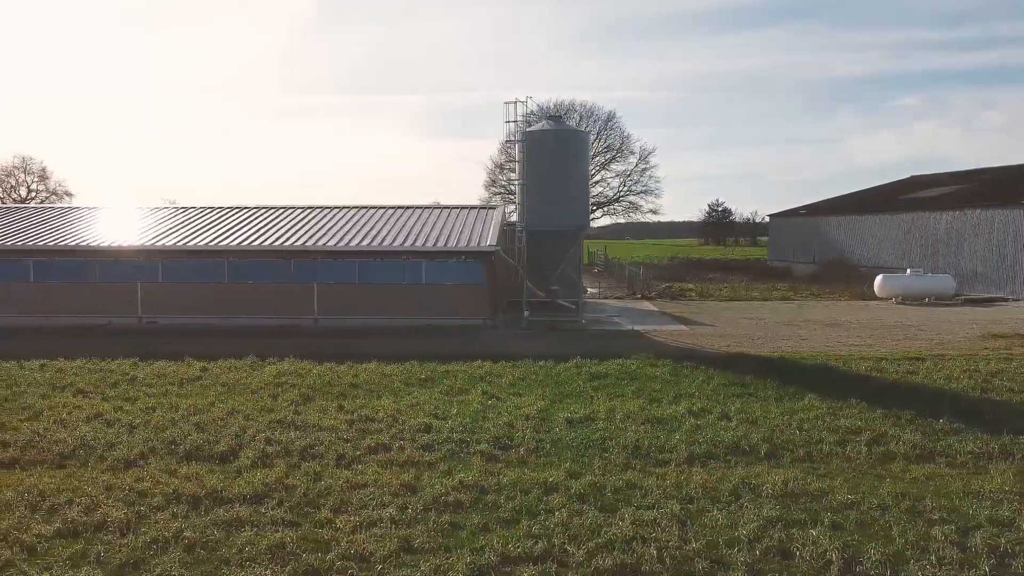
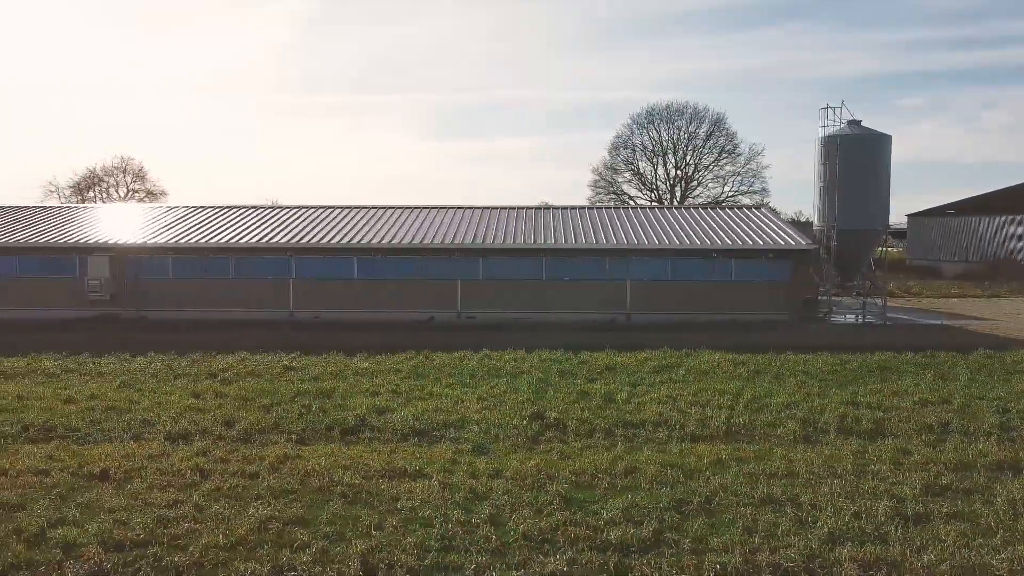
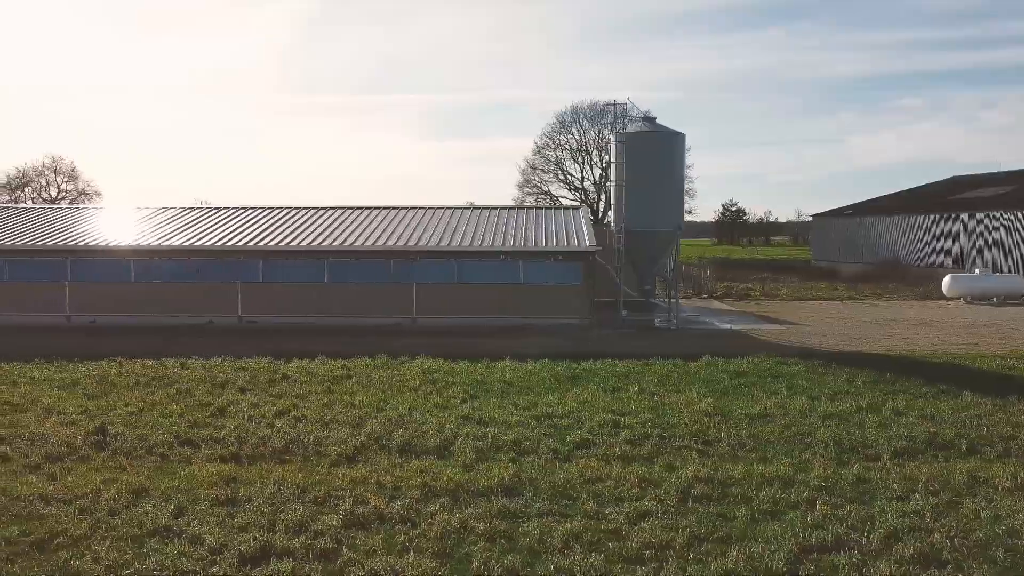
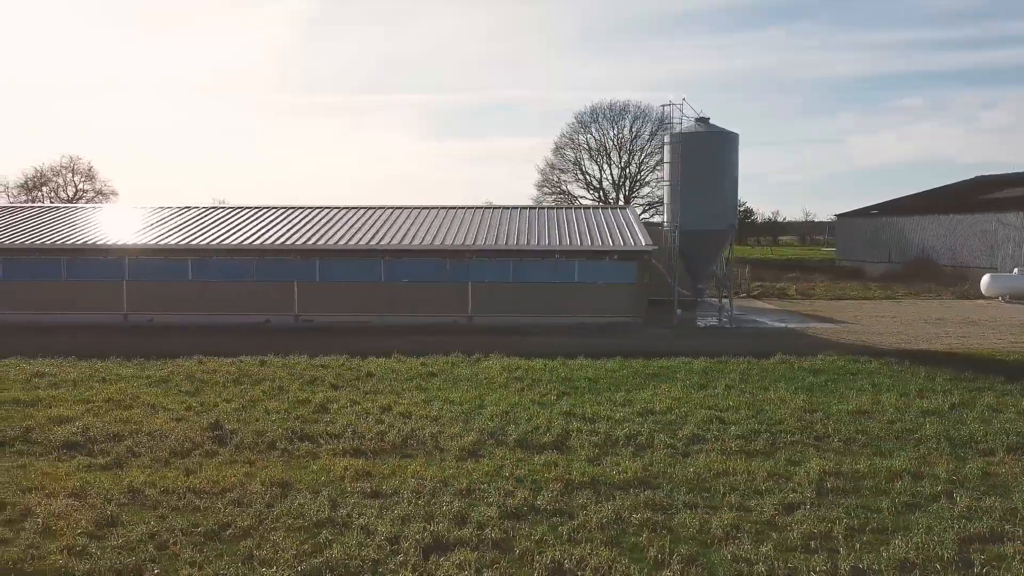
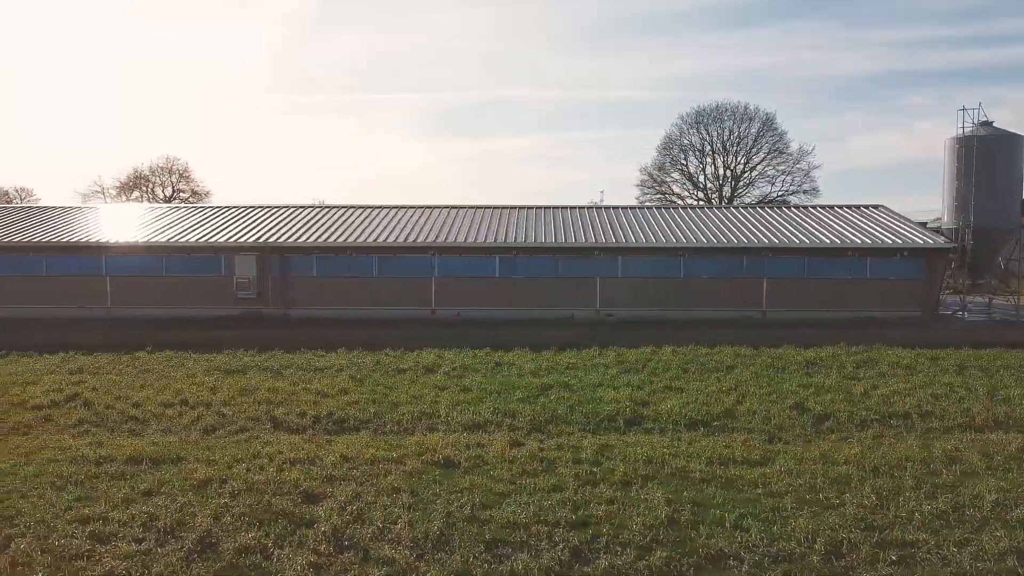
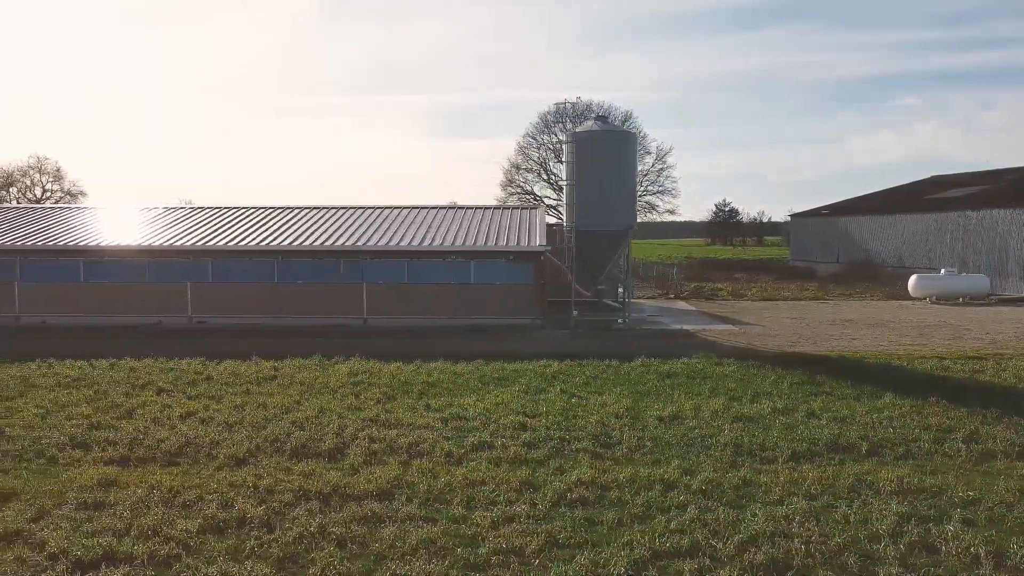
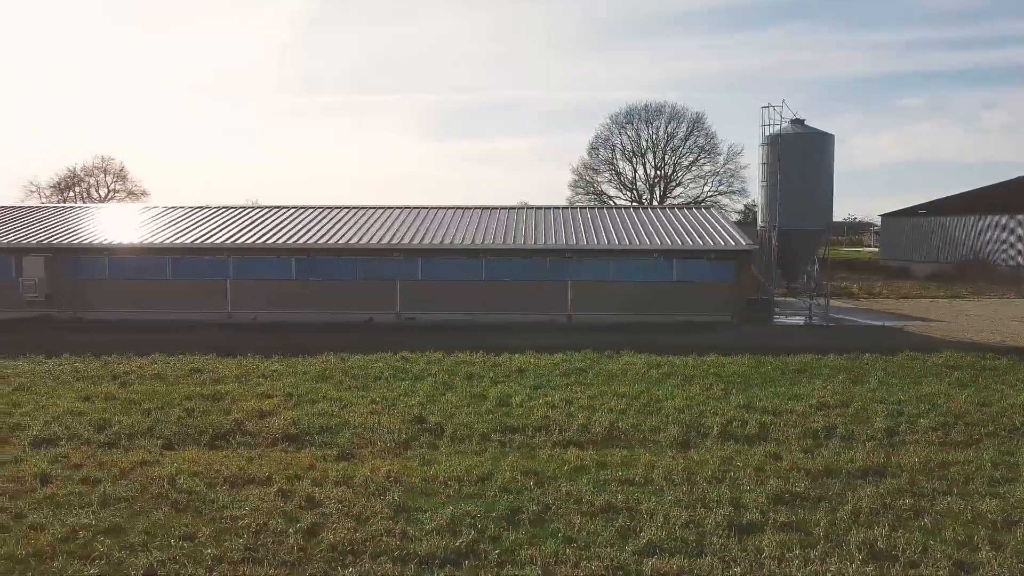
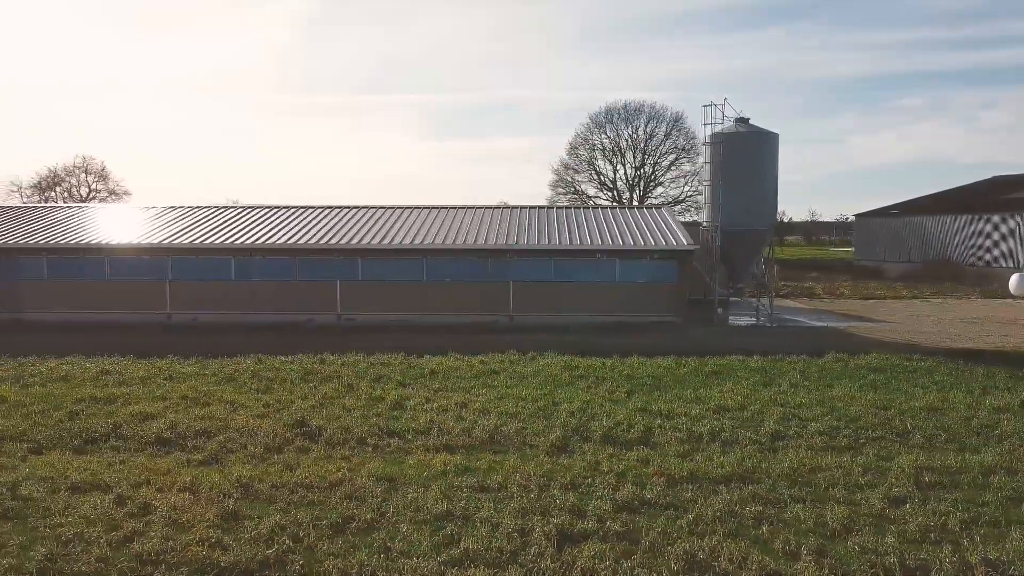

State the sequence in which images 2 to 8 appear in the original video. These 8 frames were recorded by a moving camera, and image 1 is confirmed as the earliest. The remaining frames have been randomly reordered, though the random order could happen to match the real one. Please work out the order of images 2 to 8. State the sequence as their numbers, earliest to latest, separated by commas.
6, 3, 4, 8, 7, 2, 5
